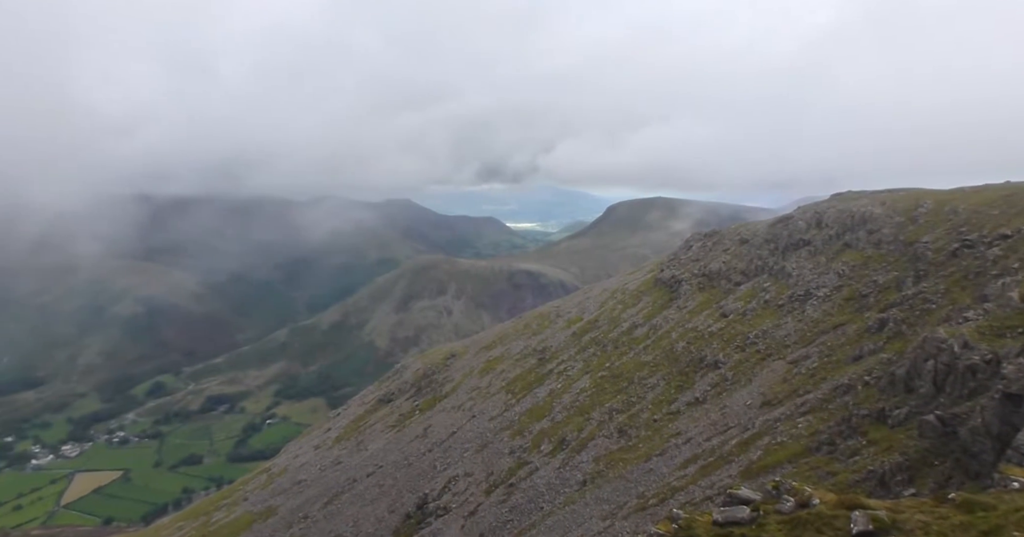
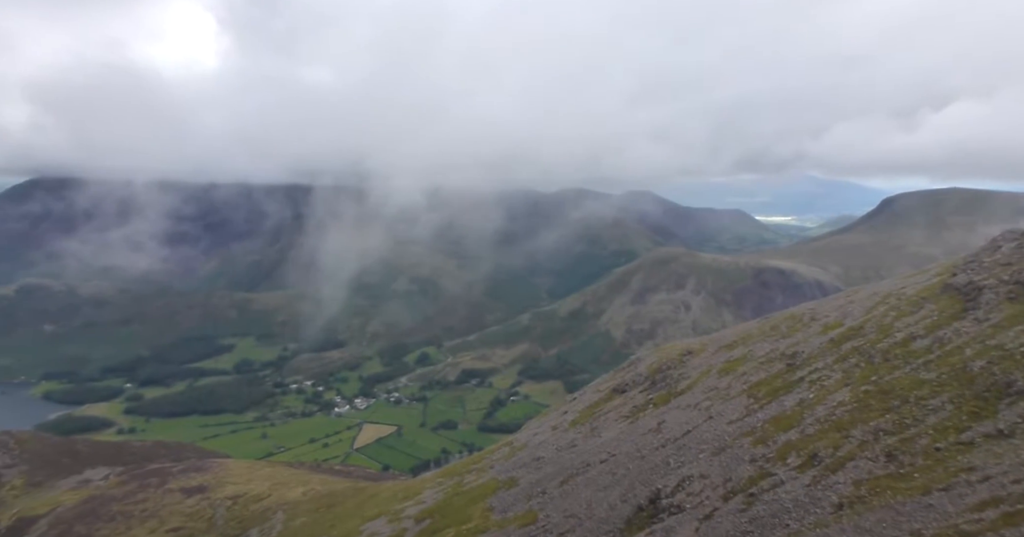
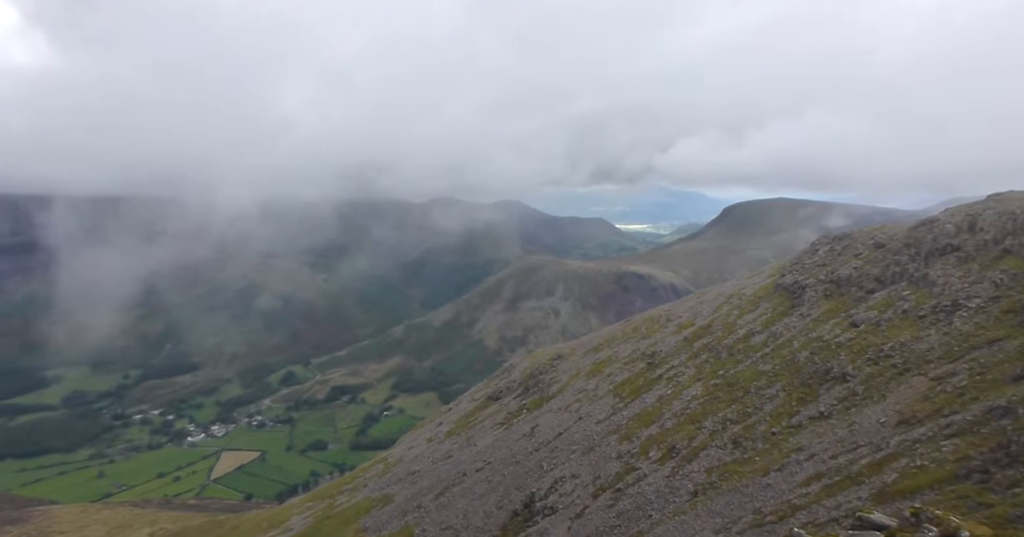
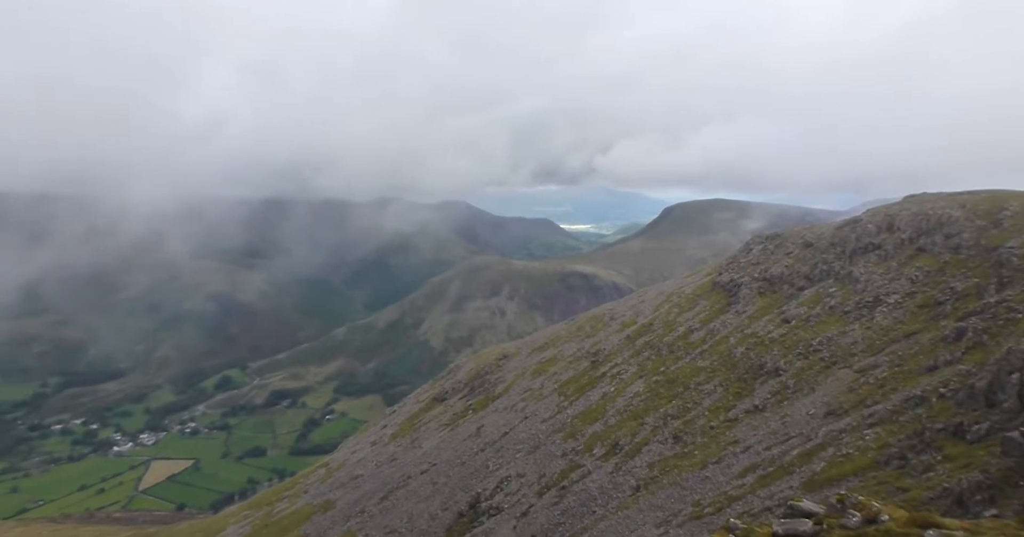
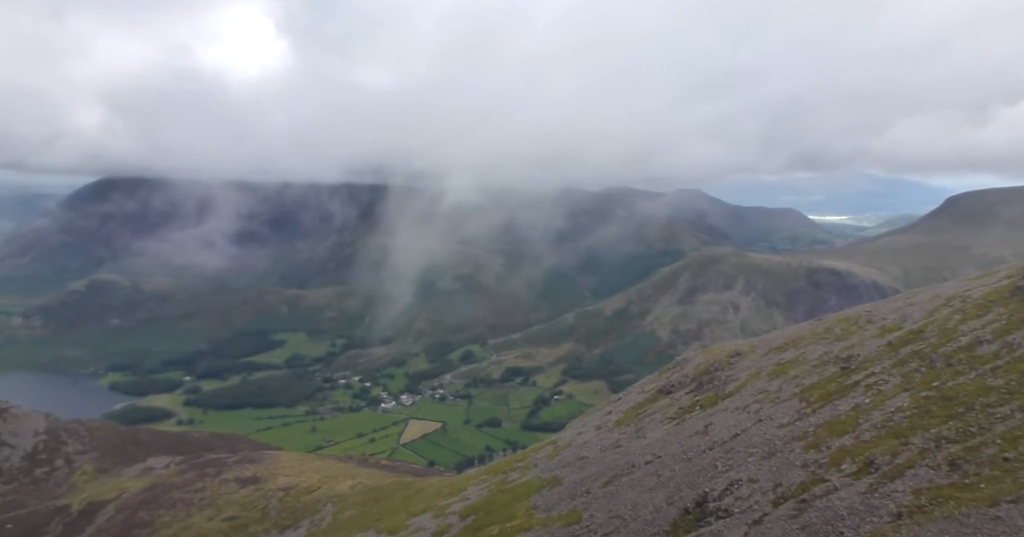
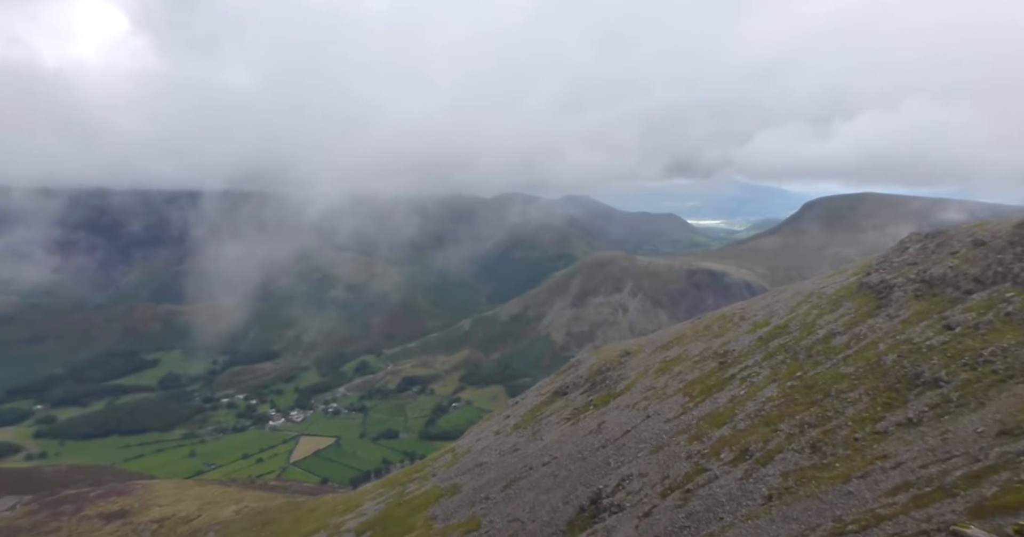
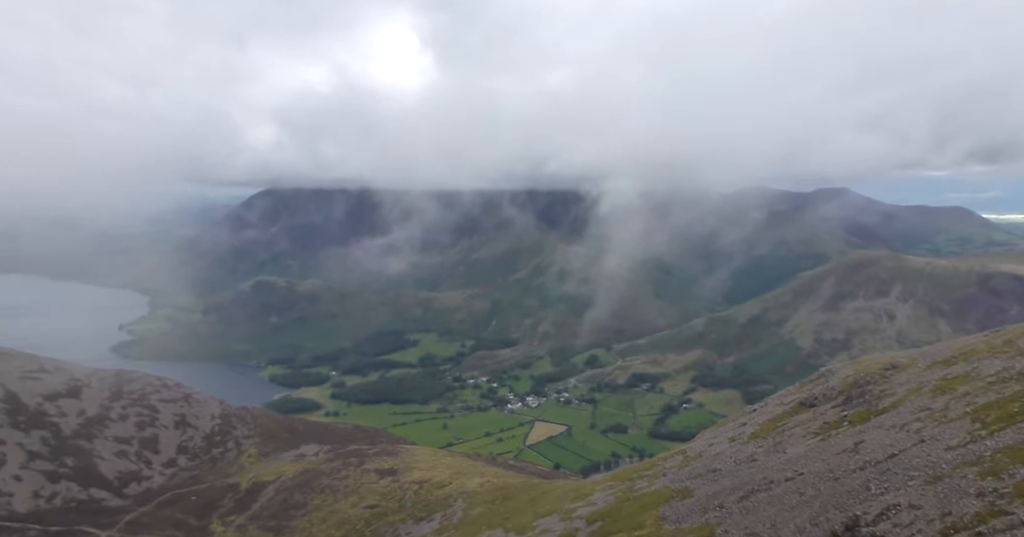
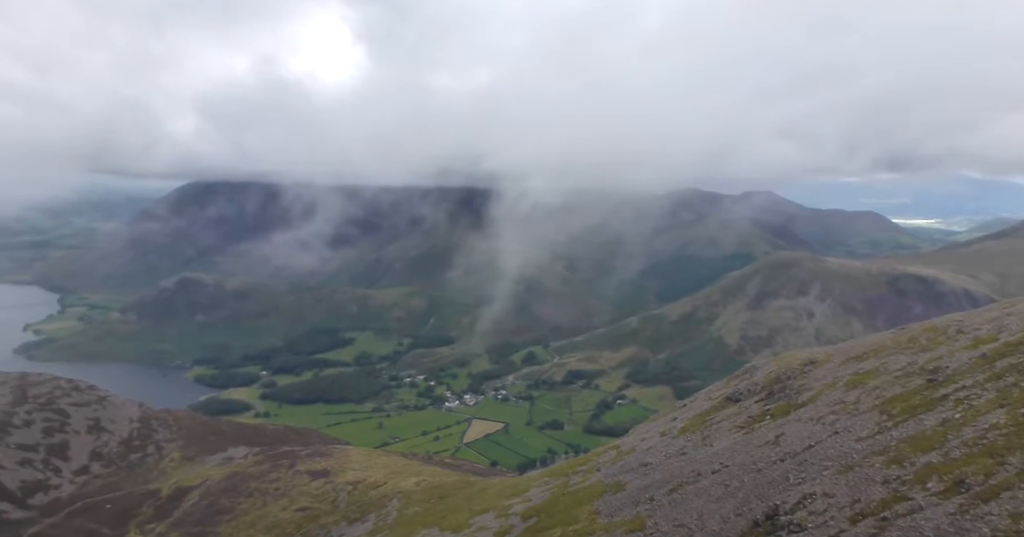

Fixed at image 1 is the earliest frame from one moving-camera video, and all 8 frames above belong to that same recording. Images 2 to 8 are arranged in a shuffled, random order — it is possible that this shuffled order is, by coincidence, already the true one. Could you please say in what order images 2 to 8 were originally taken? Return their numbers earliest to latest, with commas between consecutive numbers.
4, 3, 6, 2, 5, 8, 7
